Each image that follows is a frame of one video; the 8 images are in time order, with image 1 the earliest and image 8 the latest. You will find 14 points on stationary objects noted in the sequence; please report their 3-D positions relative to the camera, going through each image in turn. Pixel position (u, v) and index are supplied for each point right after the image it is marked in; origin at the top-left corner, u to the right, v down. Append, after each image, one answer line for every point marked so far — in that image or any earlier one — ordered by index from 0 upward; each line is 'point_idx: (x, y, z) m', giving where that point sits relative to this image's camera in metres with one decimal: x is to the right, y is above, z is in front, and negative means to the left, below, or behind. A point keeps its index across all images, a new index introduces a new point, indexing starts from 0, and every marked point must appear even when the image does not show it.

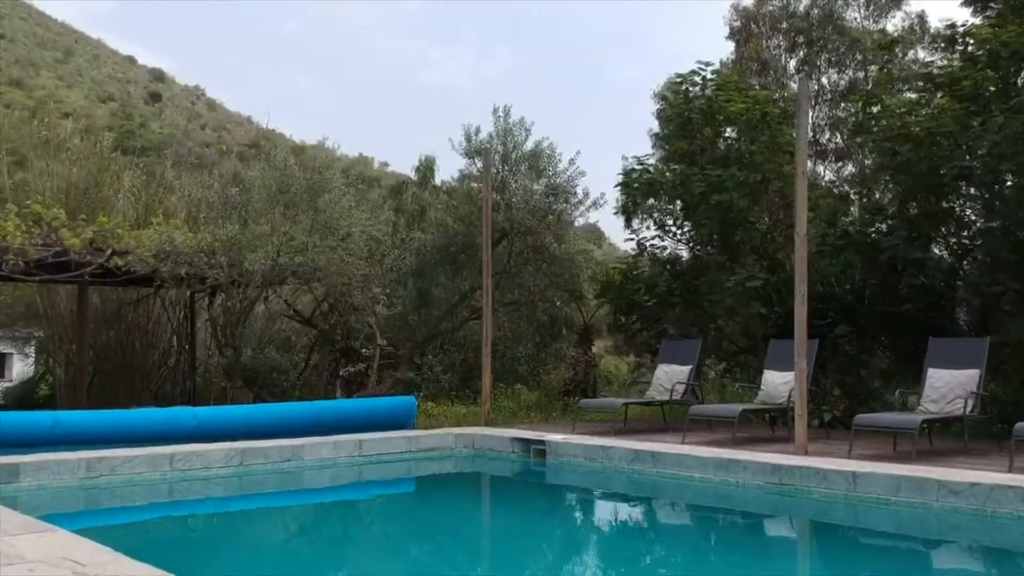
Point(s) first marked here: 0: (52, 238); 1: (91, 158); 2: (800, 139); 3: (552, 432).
0: (-4.7, +0.5, +9.4) m
1: (-6.1, +1.8, +13.2) m
2: (+2.3, +1.2, +7.1) m
3: (+0.4, -1.3, +8.2) m
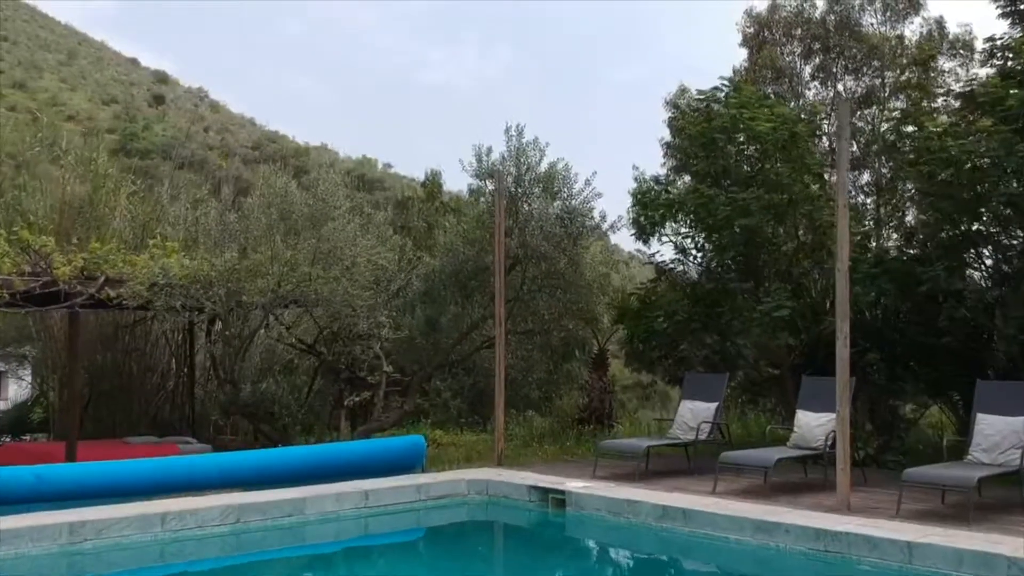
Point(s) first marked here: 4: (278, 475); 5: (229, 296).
0: (-4.6, +0.2, +8.9) m
1: (-6.0, +1.5, +12.8) m
2: (+2.4, +0.9, +6.6) m
3: (+0.5, -1.6, +7.7) m
4: (-1.9, -1.5, +7.4) m
5: (-2.8, -0.1, +9.1) m
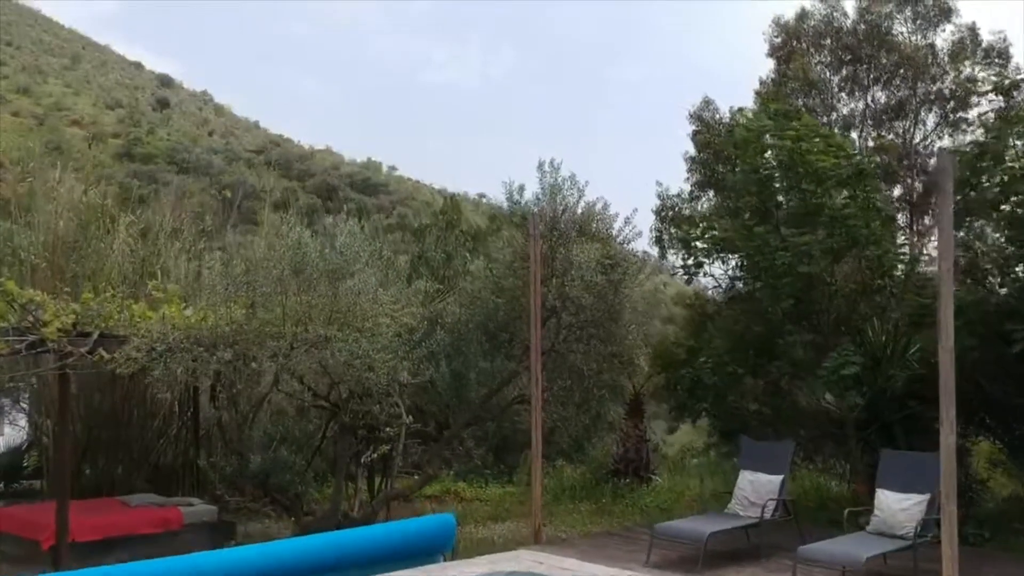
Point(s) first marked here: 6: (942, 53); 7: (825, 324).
0: (-4.3, -0.3, +8.0) m
1: (-5.6, +1.0, +11.9) m
2: (+2.7, +0.4, +5.7) m
3: (+0.8, -2.1, +6.8) m
4: (-1.6, -2.0, +6.5) m
5: (-2.5, -0.6, +8.3) m
6: (+7.9, +4.7, +18.0) m
7: (+3.2, -0.4, +9.3) m
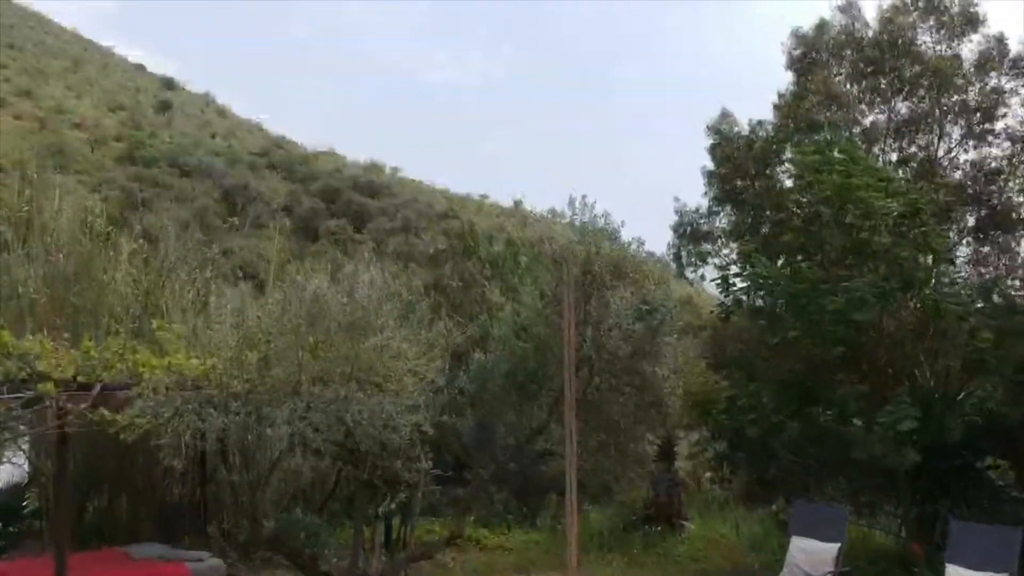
0: (-4.0, -0.7, +7.5) m
1: (-5.4, +0.5, +11.4) m
2: (+3.0, 0.0, +5.1) m
3: (+1.1, -2.5, +6.3) m
4: (-1.3, -2.4, +5.9) m
5: (-2.2, -1.1, +7.7) m
6: (+8.2, +4.3, +17.4) m
7: (+3.5, -0.8, +8.7) m
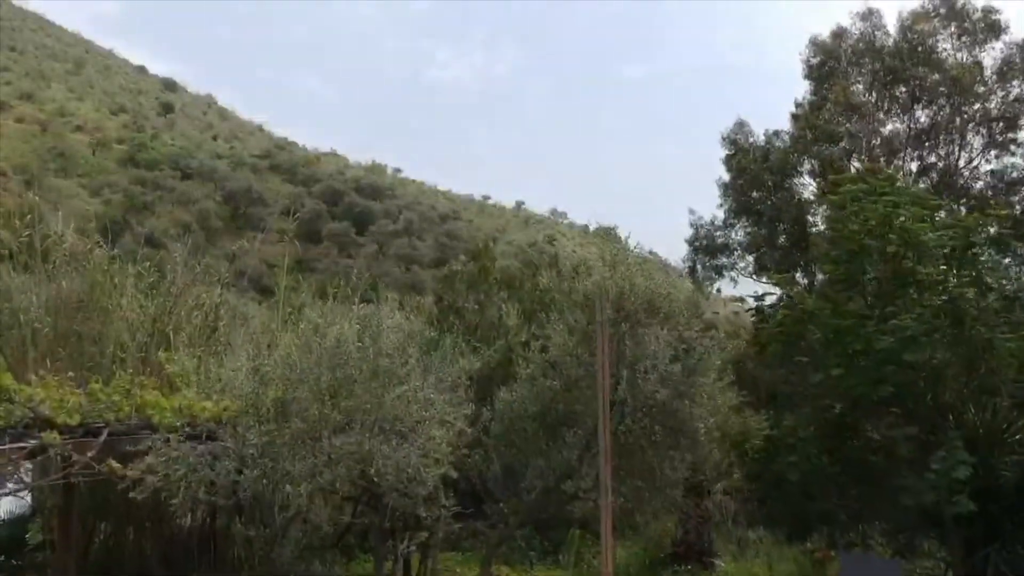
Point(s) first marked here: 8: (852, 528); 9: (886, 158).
0: (-3.8, -1.1, +7.1) m
1: (-5.1, +0.2, +11.0) m
2: (+3.2, -0.3, +4.7) m
3: (+1.3, -2.8, +5.9) m
4: (-1.1, -2.8, +5.5) m
5: (-2.0, -1.4, +7.3) m
6: (+8.4, +4.0, +17.0) m
7: (+3.7, -1.1, +8.3) m
8: (+3.3, -2.4, +8.9) m
9: (+7.1, +2.5, +17.1) m
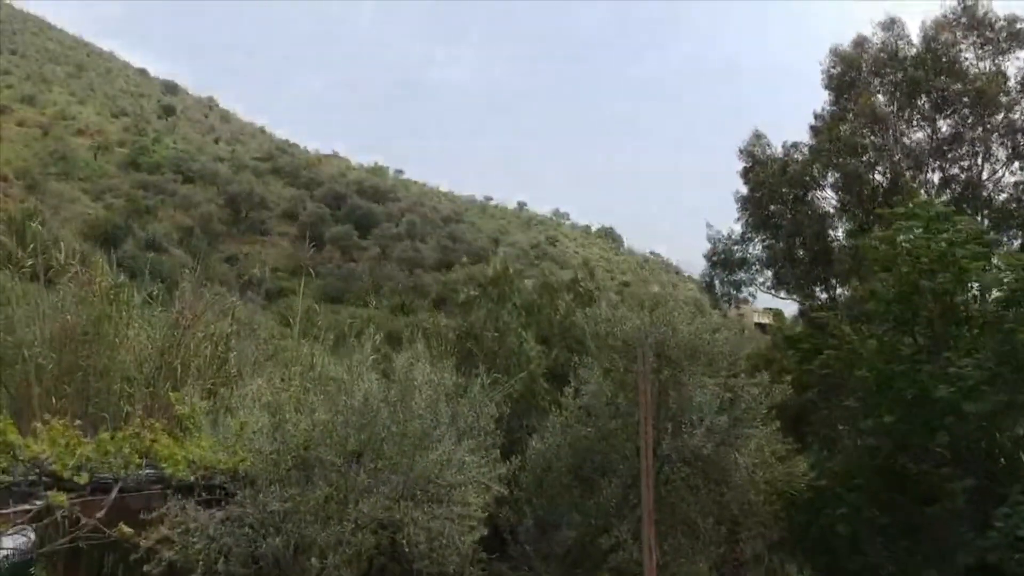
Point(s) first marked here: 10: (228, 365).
0: (-3.5, -1.4, +6.7) m
1: (-4.9, -0.2, +10.6) m
2: (+3.5, -0.7, +4.3) m
3: (+1.6, -3.2, +5.4) m
4: (-0.8, -3.1, +5.1) m
5: (-1.7, -1.7, +6.9) m
6: (+8.7, +3.7, +16.6) m
7: (+4.0, -1.4, +7.9) m
8: (+3.6, -2.7, +8.4) m
9: (+7.4, +2.2, +16.6) m
10: (-3.4, -0.9, +10.9) m
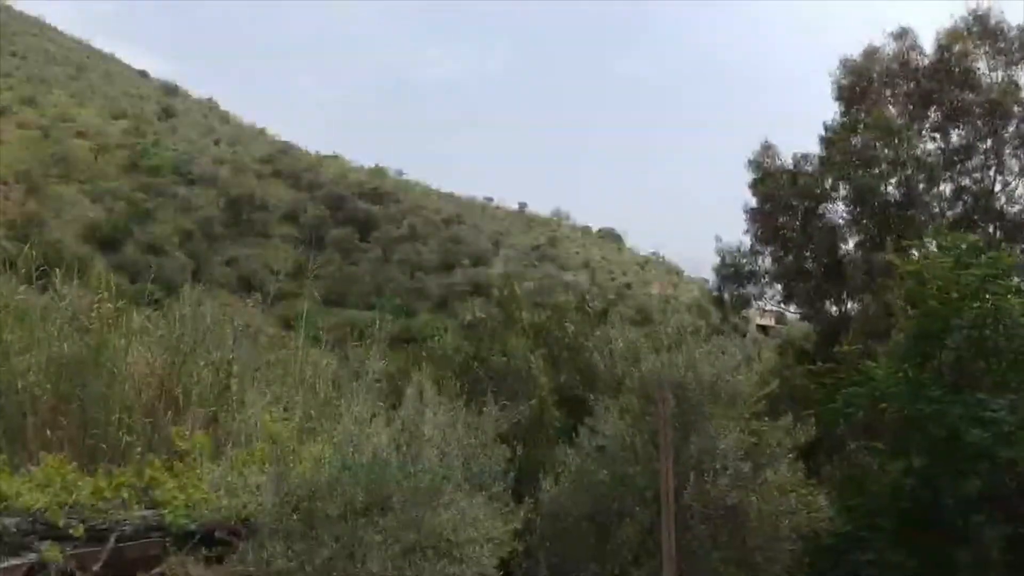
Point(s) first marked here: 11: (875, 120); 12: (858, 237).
0: (-3.4, -1.7, +6.4) m
1: (-4.8, -0.5, +10.3) m
2: (+3.6, -1.0, +4.0) m
3: (+1.7, -3.5, +5.1) m
4: (-0.7, -3.4, +4.8) m
5: (-1.6, -2.0, +6.6) m
6: (+8.8, +3.4, +16.3) m
7: (+4.1, -1.7, +7.6) m
8: (+3.7, -3.0, +8.1) m
9: (+7.5, +1.9, +16.3) m
10: (-3.3, -1.2, +10.6) m
11: (+6.1, +2.8, +15.3) m
12: (+6.1, +0.9, +16.0) m
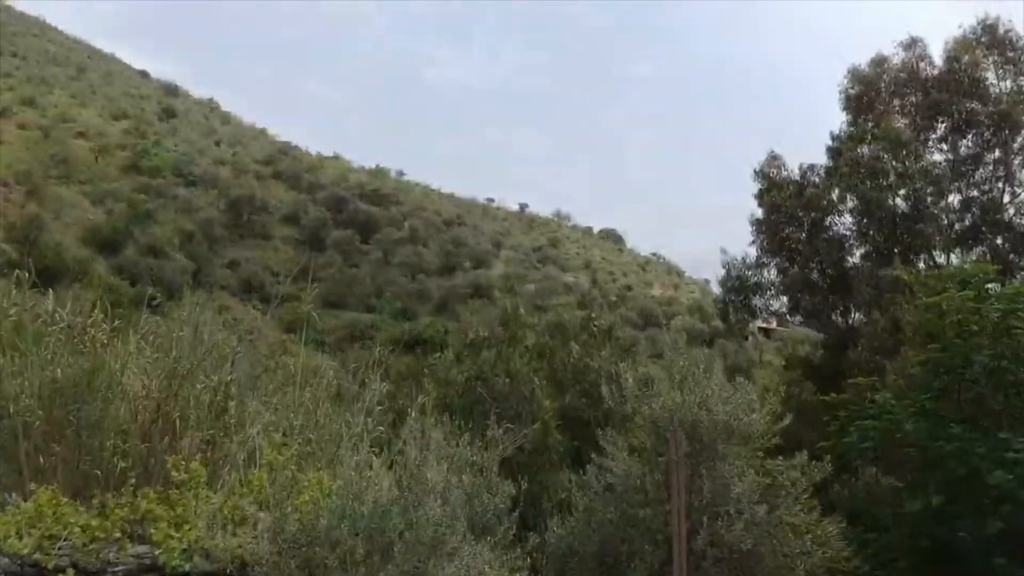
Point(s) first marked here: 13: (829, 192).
0: (-3.3, -2.0, +6.2) m
1: (-4.7, -0.7, +10.0) m
2: (+3.6, -1.2, +3.8) m
3: (+1.8, -3.7, +4.9) m
4: (-0.7, -3.7, +4.6) m
5: (-1.6, -2.3, +6.3) m
6: (+8.8, +3.2, +16.0) m
7: (+4.1, -2.0, +7.3) m
8: (+3.7, -3.2, +7.9) m
9: (+7.5, +1.6, +16.1) m
10: (-3.3, -1.5, +10.3) m
11: (+6.2, +2.5, +15.0) m
12: (+6.2, +0.7, +15.8) m
13: (+5.7, +1.7, +16.2) m
